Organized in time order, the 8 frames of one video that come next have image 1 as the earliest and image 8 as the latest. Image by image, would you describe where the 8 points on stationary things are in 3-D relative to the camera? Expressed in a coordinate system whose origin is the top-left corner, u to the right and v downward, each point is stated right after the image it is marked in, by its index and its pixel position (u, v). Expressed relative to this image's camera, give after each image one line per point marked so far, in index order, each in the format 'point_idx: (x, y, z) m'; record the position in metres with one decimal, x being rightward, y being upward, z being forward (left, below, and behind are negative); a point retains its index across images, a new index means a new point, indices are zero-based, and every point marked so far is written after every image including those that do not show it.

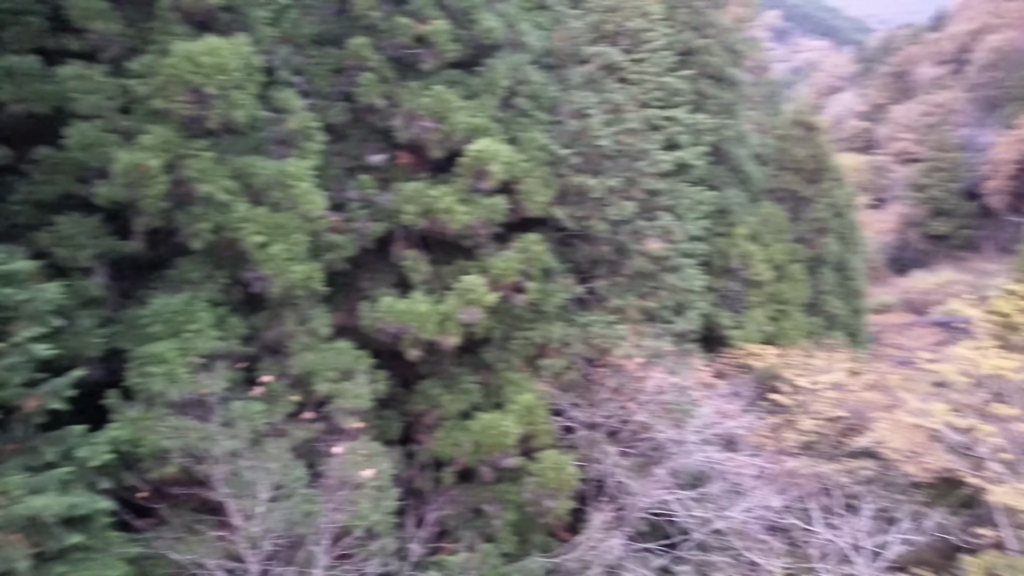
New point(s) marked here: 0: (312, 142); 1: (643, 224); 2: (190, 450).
0: (-1.2, +0.9, +4.9) m
1: (+1.2, +0.6, +7.6) m
2: (-1.5, -0.8, +4.1) m
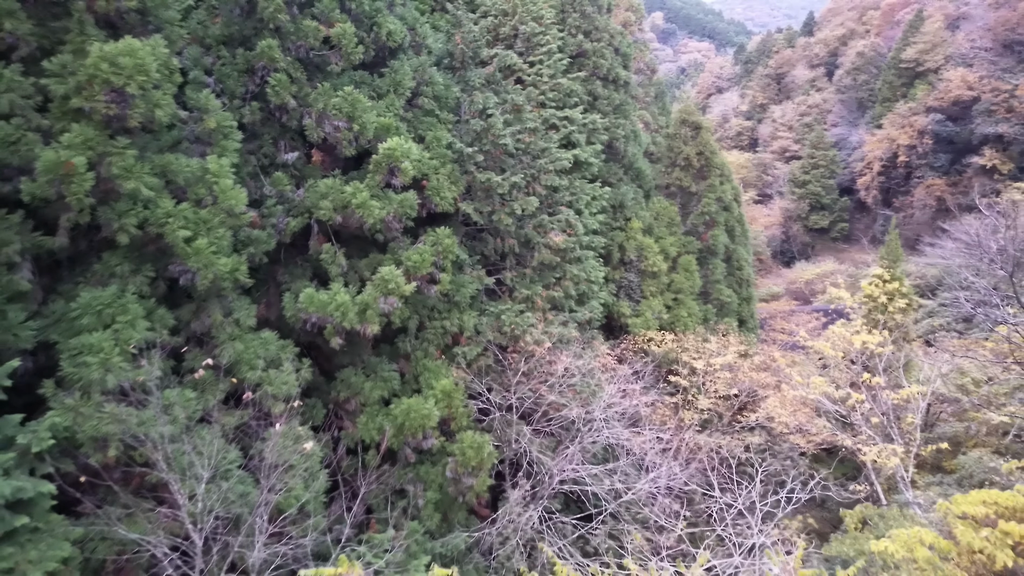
0: (-1.7, +0.9, +5.1) m
1: (+0.3, +0.7, +8.0) m
2: (-1.9, -0.7, +4.2) m
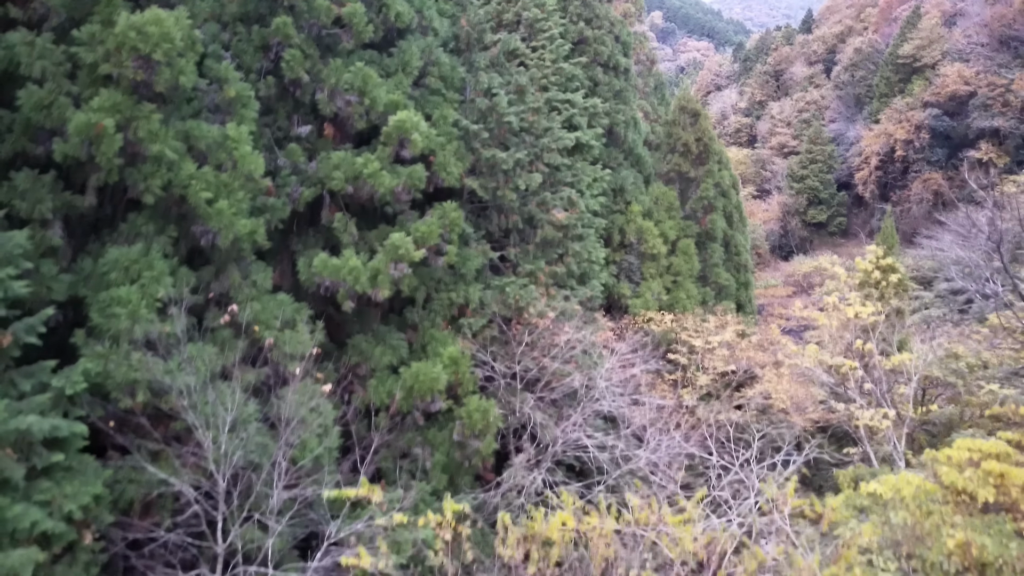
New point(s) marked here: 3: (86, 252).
0: (-1.7, +1.1, +5.3) m
1: (+0.4, +0.9, +8.2) m
2: (-1.9, -0.5, +4.4) m
3: (-2.4, +0.2, +4.8) m
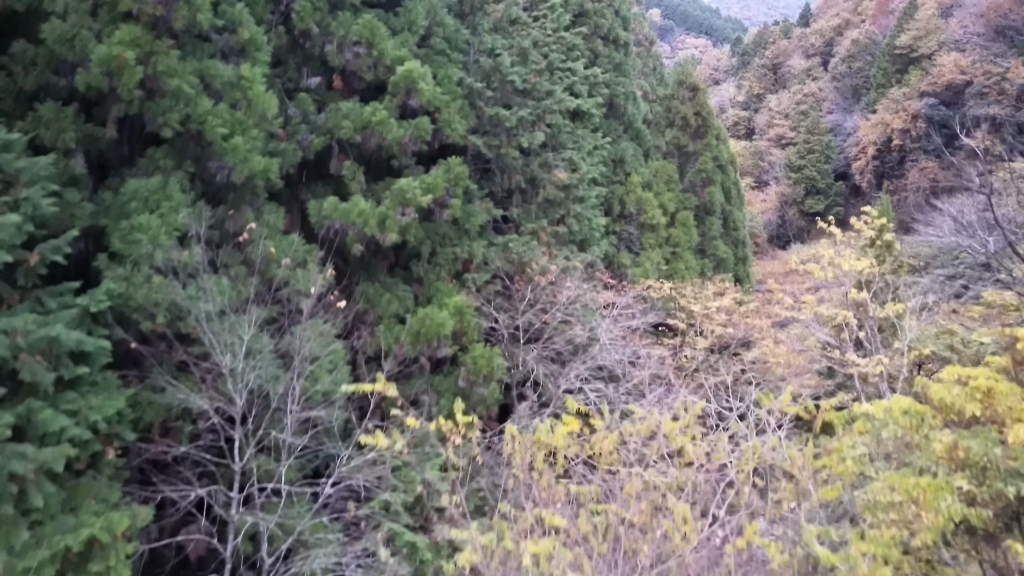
0: (-1.6, +1.5, +5.5) m
1: (+0.4, +1.3, +8.4) m
2: (-1.8, -0.1, +4.6) m
3: (-2.4, +0.6, +4.9) m
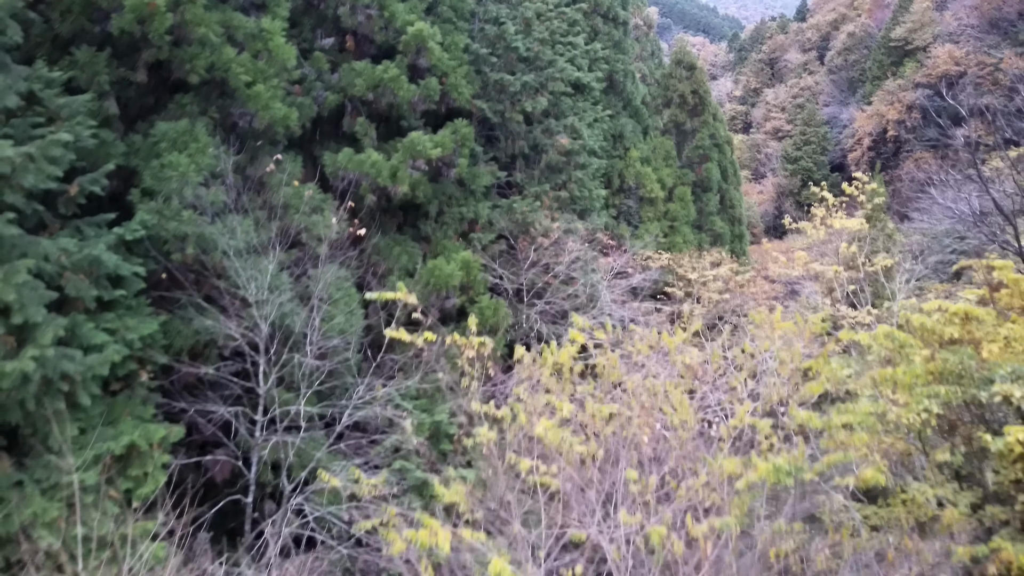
0: (-1.6, +1.9, +5.8) m
1: (+0.4, +1.7, +8.7) m
2: (-1.8, +0.3, +4.9) m
3: (-2.3, +1.0, +5.2) m
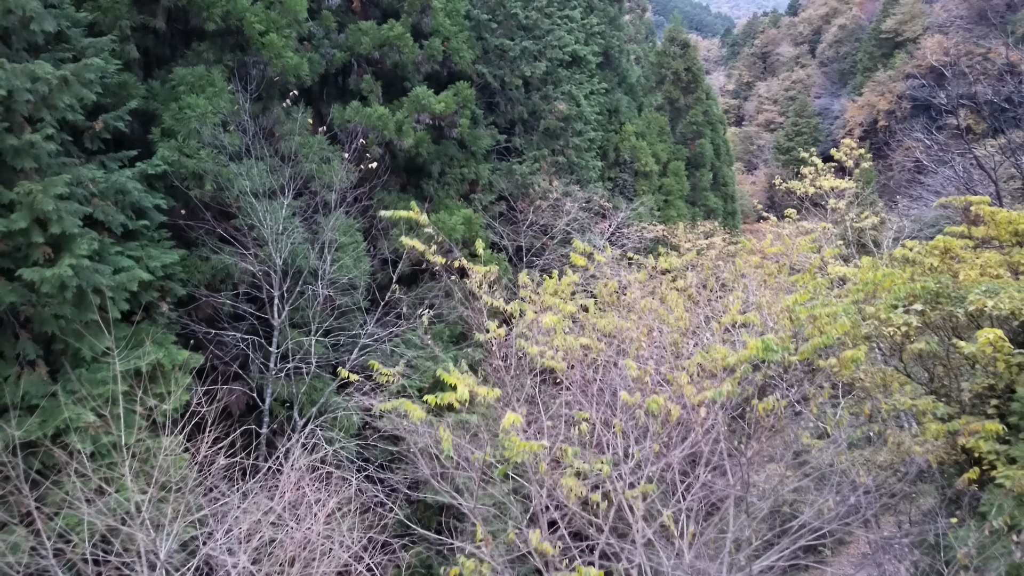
0: (-1.6, +2.3, +6.0) m
1: (+0.4, +2.1, +9.0) m
2: (-1.8, +0.7, +5.1) m
3: (-2.3, +1.4, +5.4) m
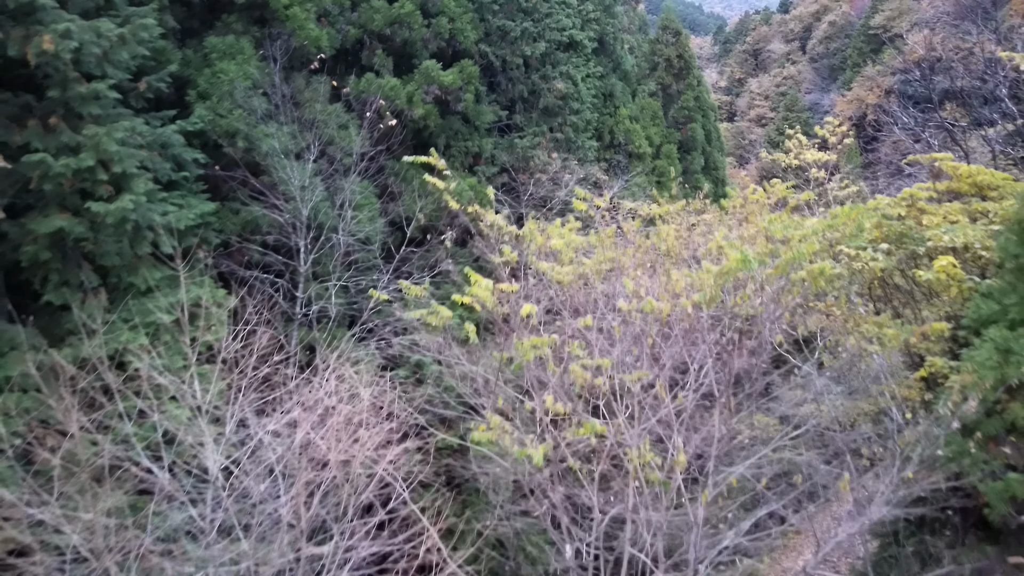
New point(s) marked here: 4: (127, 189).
0: (-1.5, +2.6, +6.5) m
1: (+0.4, +2.4, +9.5) m
2: (-1.7, +1.0, +5.6) m
3: (-2.3, +1.7, +5.9) m
4: (-2.0, +0.5, +4.3) m
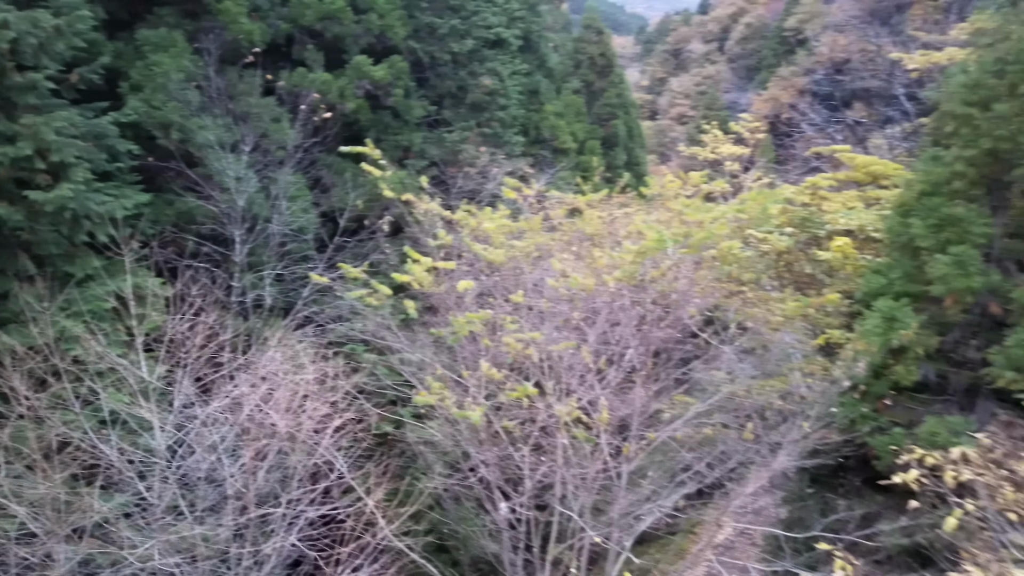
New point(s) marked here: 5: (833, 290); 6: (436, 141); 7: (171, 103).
0: (-2.1, +2.7, +6.6) m
1: (-0.4, +2.5, +9.7) m
2: (-2.2, +1.1, +5.7) m
3: (-2.8, +1.8, +5.9) m
4: (-2.3, +0.6, +4.4) m
5: (+1.9, 0.0, +4.9) m
6: (-0.8, +1.6, +9.2) m
7: (-2.3, +1.2, +5.7) m
